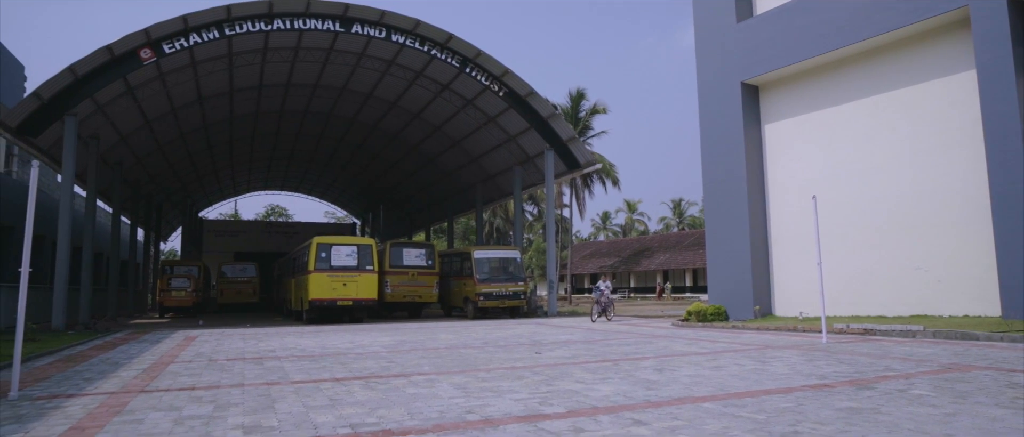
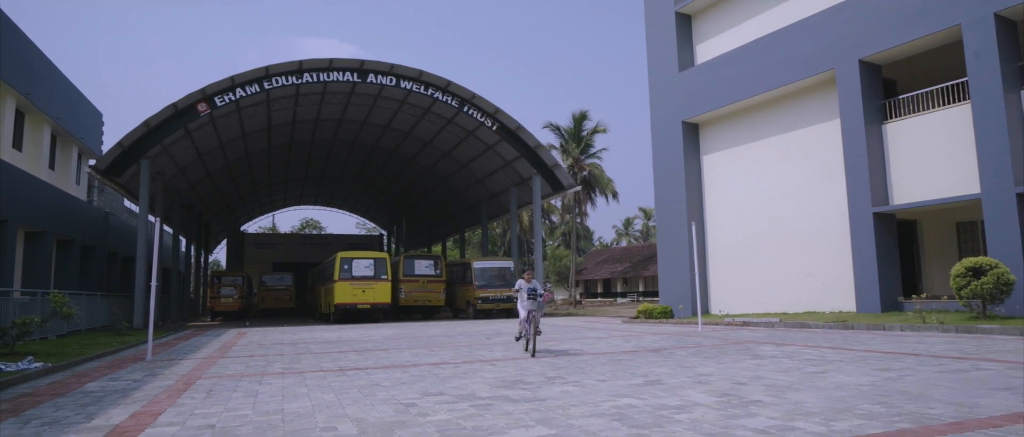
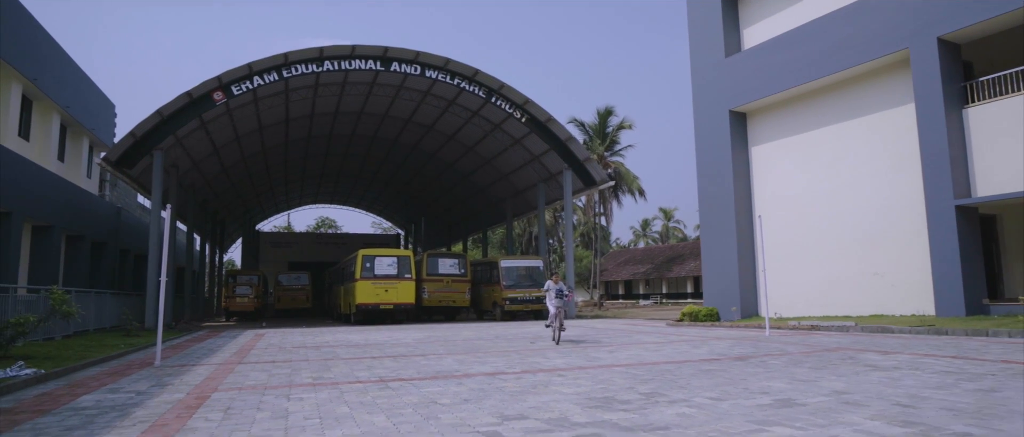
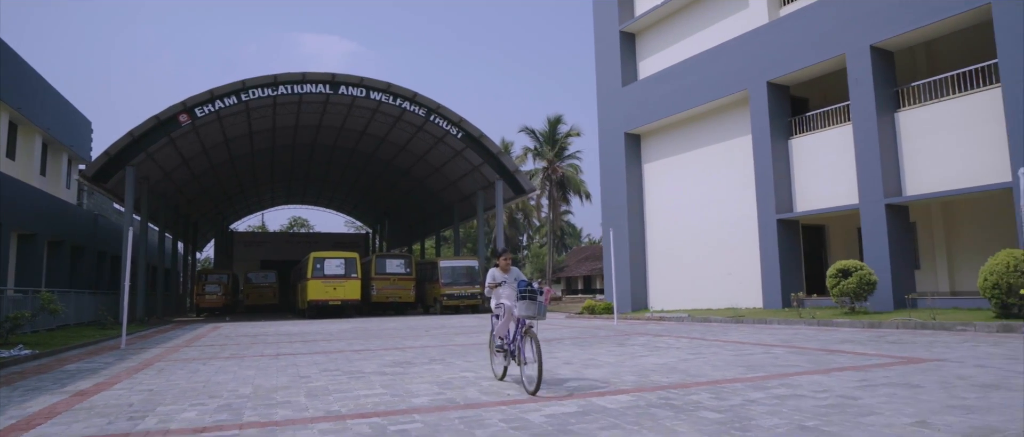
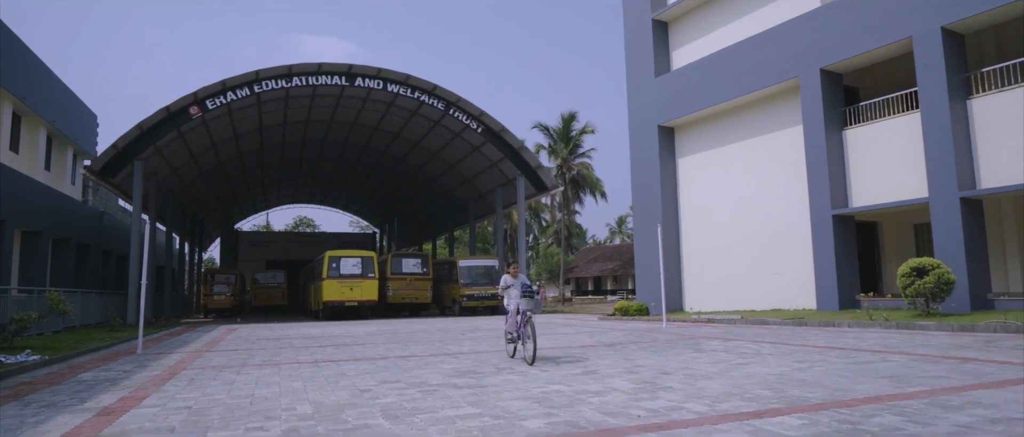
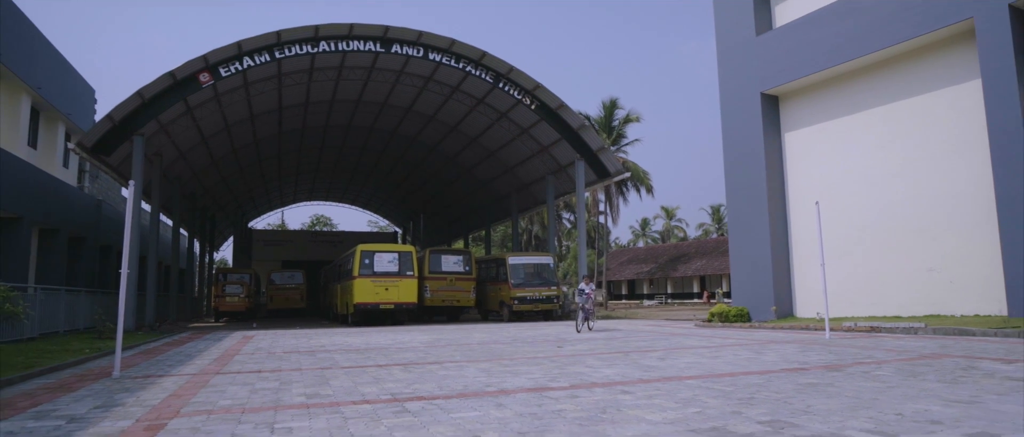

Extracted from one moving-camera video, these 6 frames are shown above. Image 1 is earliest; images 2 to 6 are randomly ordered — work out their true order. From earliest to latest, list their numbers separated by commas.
6, 3, 2, 5, 4
